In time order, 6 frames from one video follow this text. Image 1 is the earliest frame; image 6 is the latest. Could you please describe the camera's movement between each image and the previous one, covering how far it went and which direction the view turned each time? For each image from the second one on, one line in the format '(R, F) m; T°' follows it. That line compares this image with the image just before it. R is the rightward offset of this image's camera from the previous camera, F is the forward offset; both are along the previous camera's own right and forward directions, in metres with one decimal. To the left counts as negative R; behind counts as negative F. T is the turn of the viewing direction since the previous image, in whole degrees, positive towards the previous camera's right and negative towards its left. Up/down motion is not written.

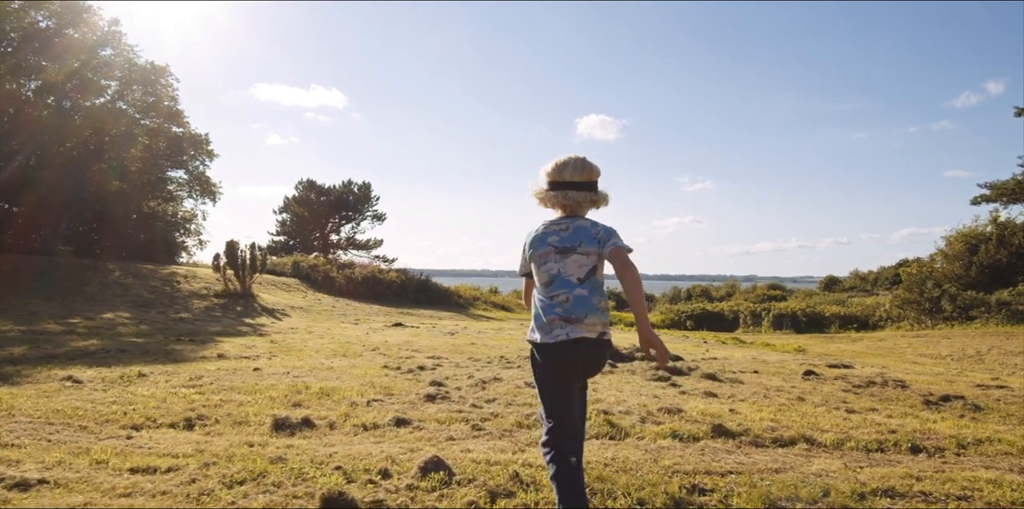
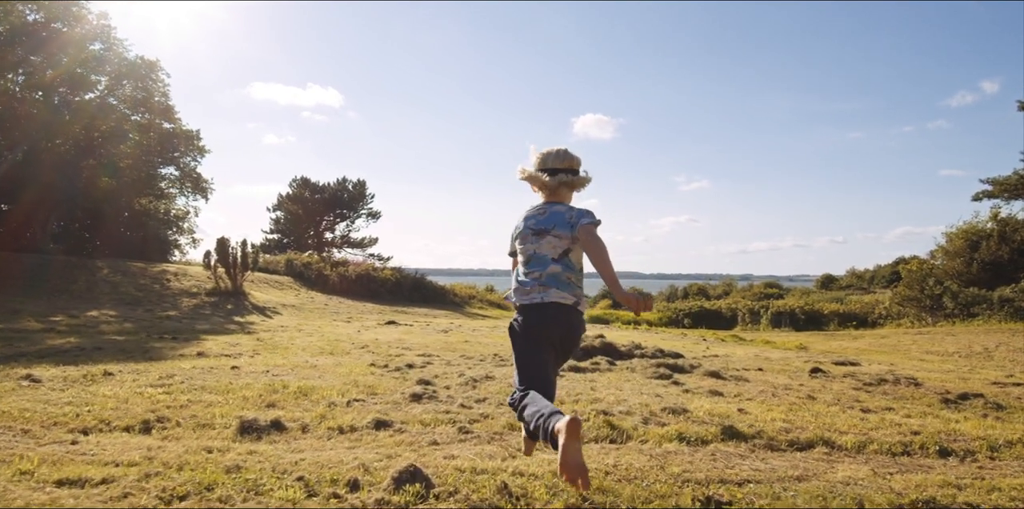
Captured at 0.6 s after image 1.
(0.0, +0.4) m; 0°
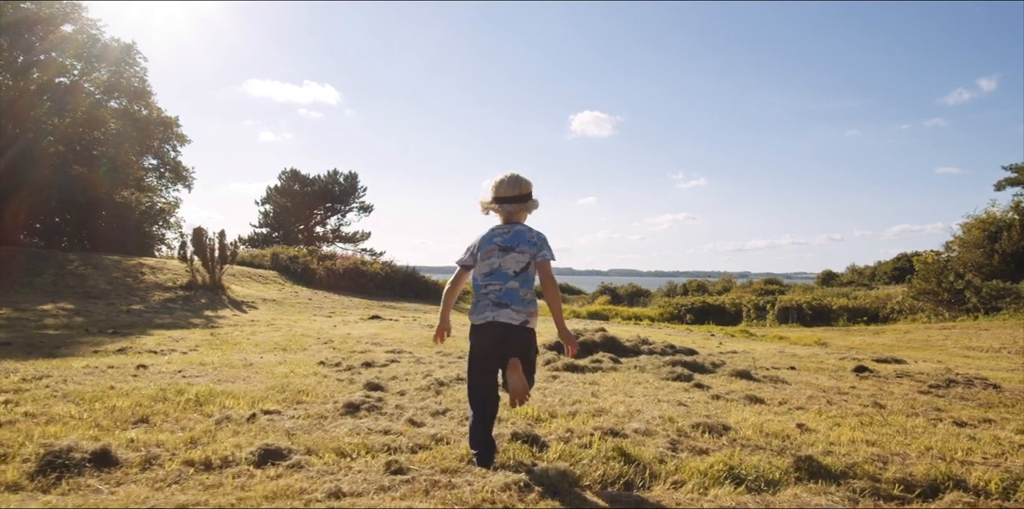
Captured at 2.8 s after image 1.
(+0.2, +1.5) m; 0°
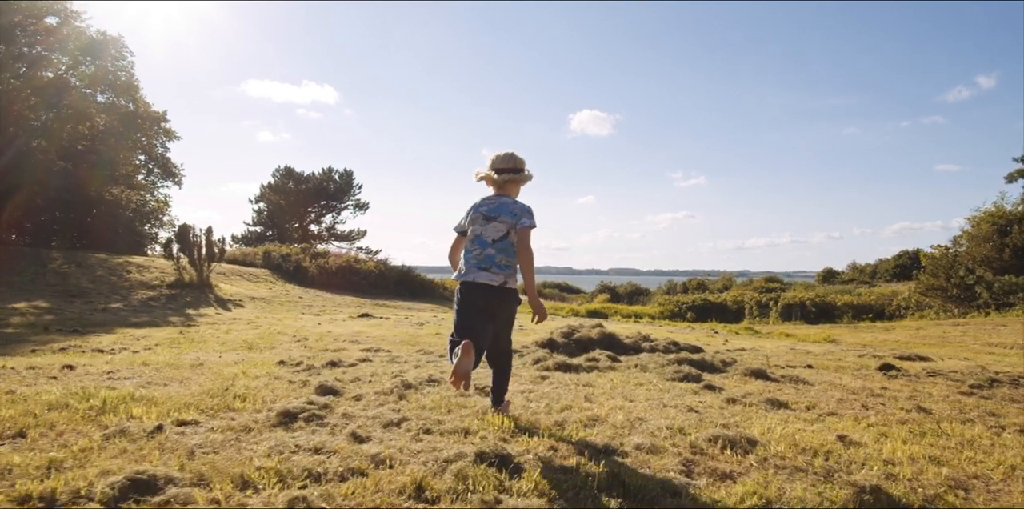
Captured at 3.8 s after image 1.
(+0.1, +0.8) m; 0°
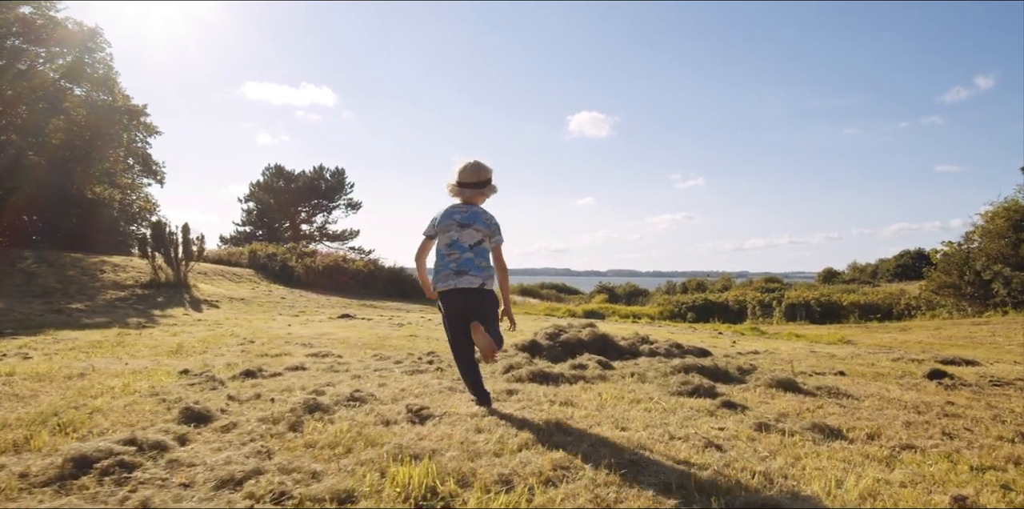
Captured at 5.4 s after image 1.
(+0.3, +1.2) m; 0°
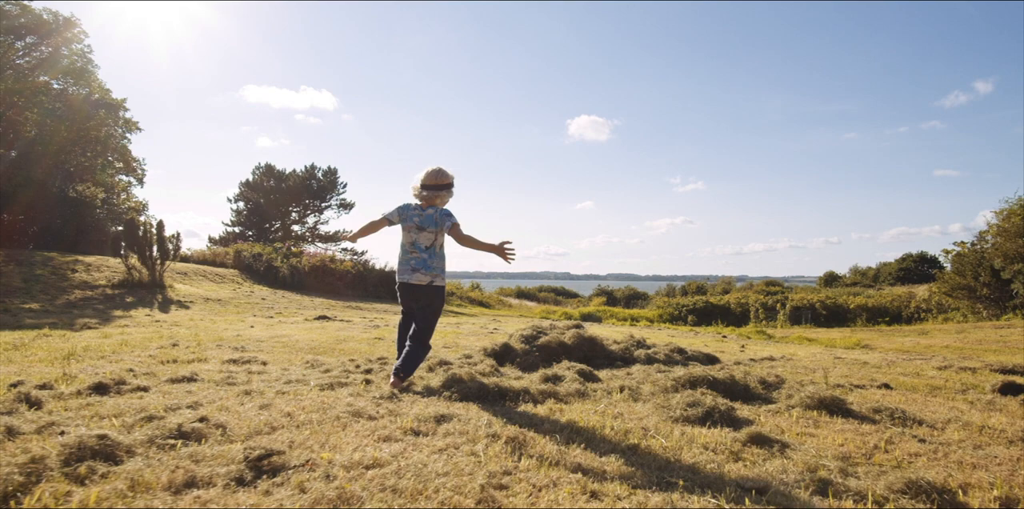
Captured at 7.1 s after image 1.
(+0.3, +1.2) m; 0°
